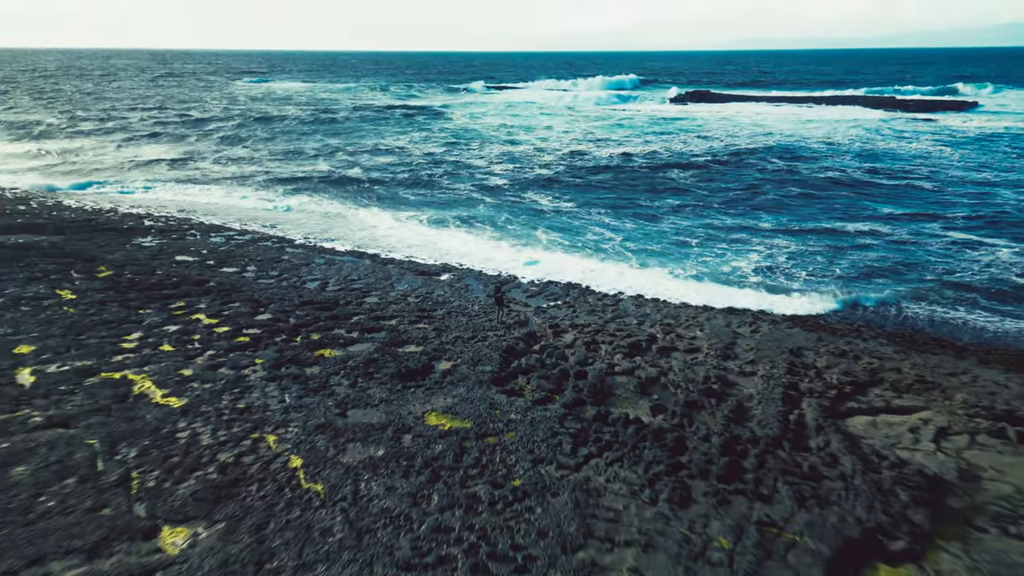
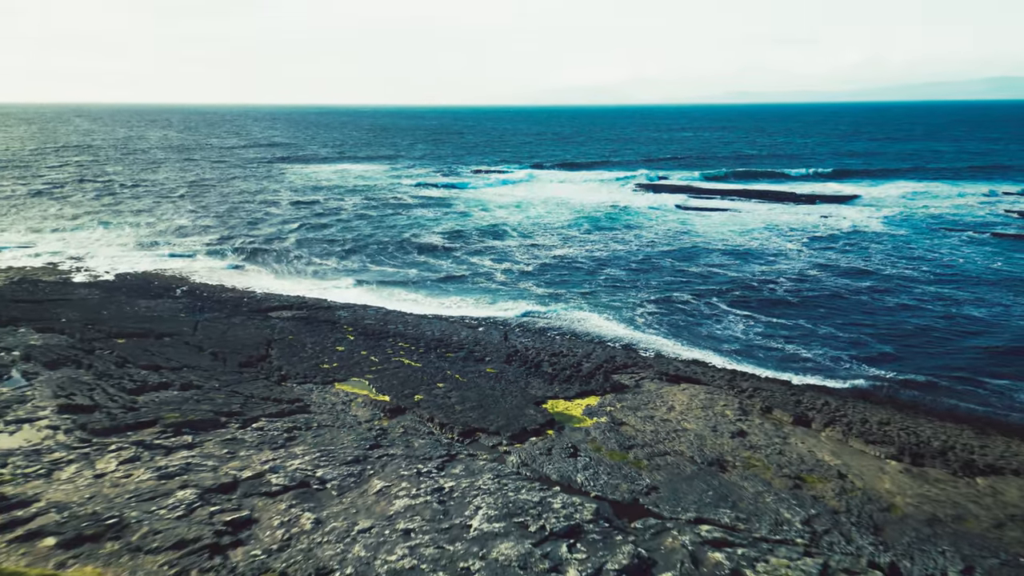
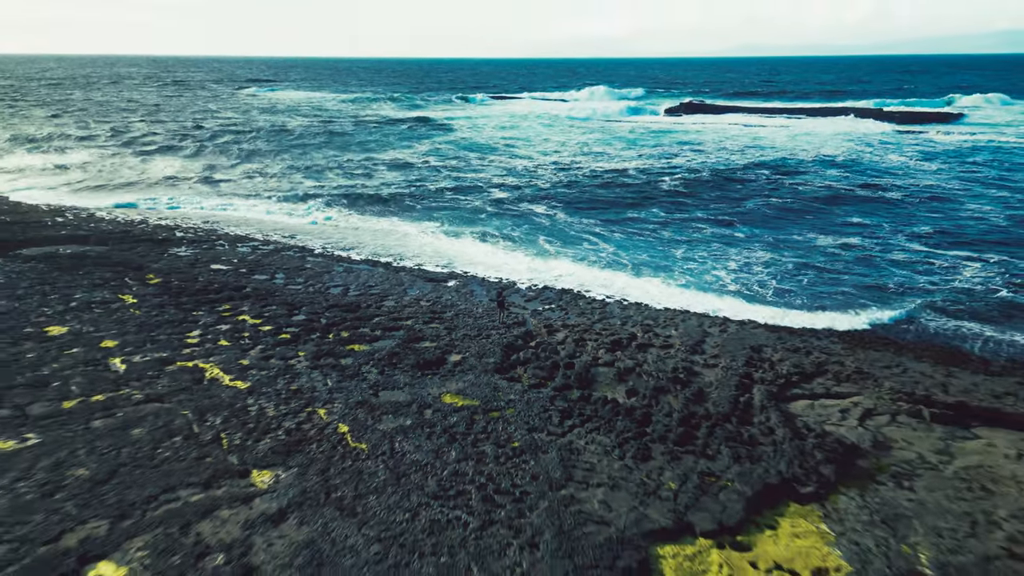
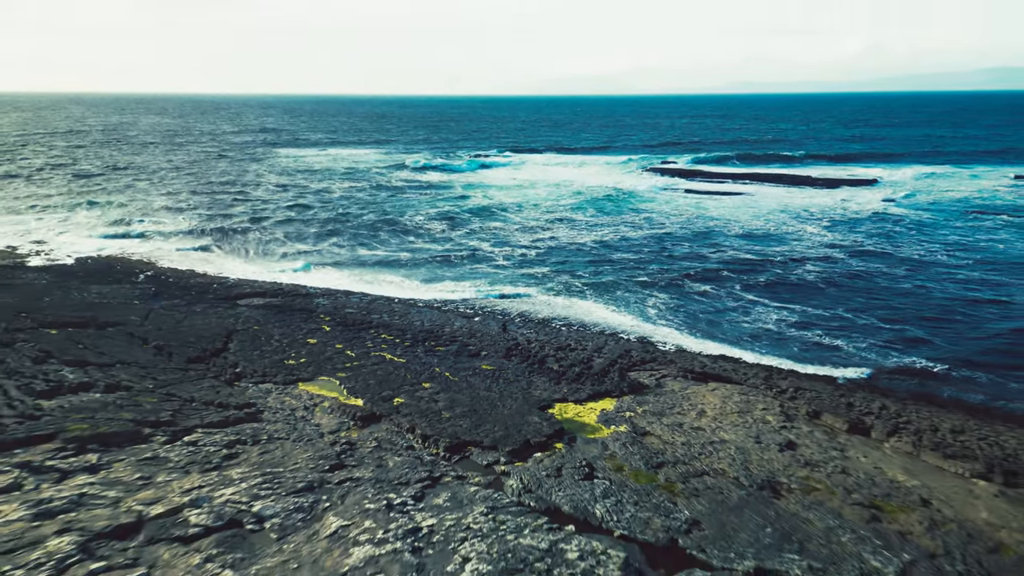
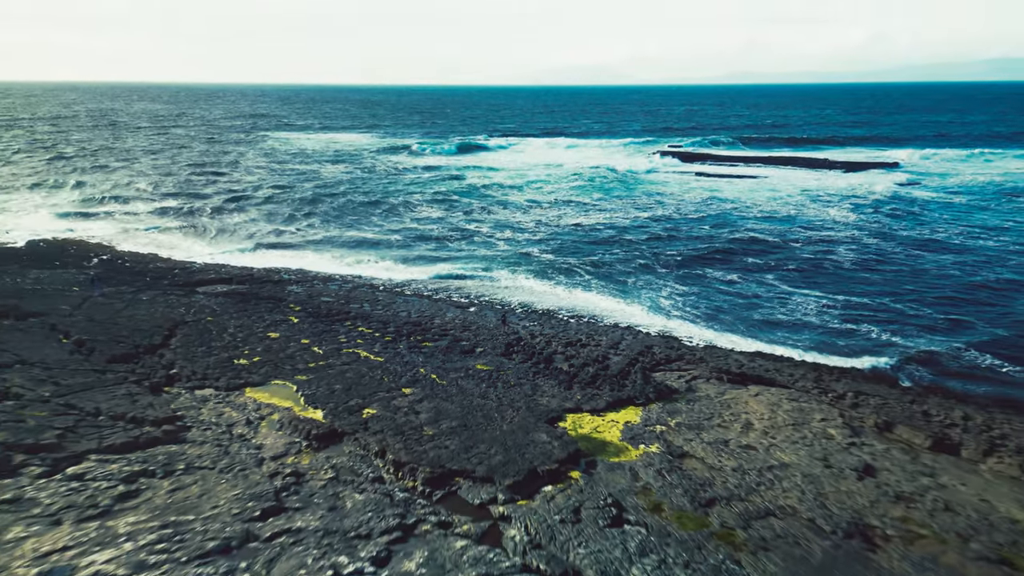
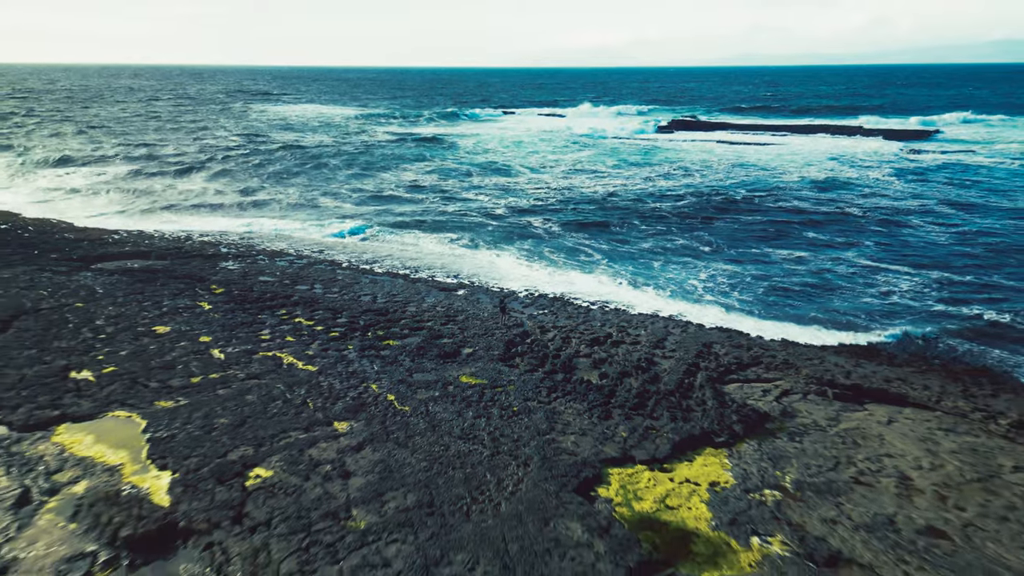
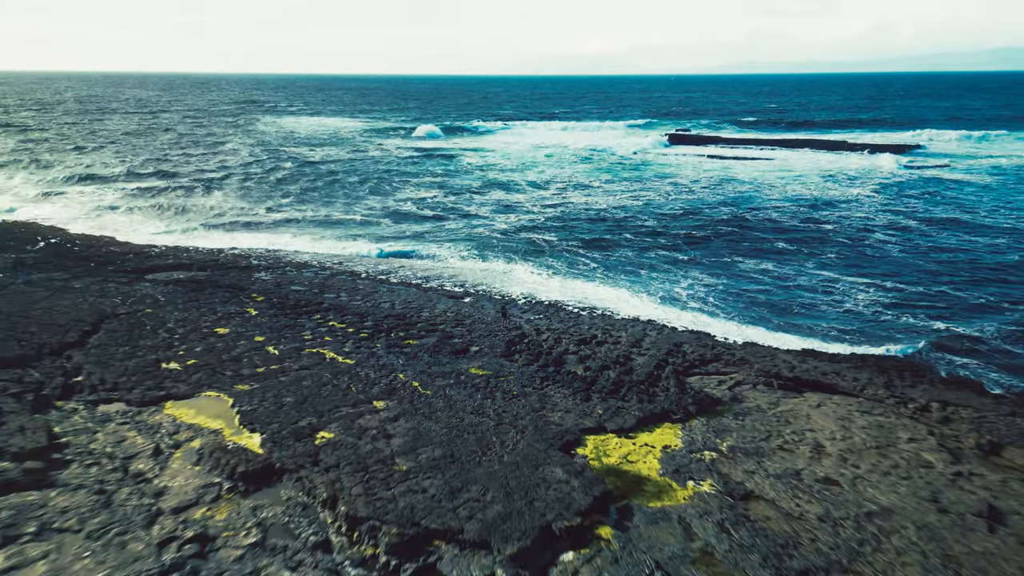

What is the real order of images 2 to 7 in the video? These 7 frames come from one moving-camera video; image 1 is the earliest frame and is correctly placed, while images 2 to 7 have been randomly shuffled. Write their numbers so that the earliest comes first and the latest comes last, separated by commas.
3, 6, 7, 5, 4, 2
